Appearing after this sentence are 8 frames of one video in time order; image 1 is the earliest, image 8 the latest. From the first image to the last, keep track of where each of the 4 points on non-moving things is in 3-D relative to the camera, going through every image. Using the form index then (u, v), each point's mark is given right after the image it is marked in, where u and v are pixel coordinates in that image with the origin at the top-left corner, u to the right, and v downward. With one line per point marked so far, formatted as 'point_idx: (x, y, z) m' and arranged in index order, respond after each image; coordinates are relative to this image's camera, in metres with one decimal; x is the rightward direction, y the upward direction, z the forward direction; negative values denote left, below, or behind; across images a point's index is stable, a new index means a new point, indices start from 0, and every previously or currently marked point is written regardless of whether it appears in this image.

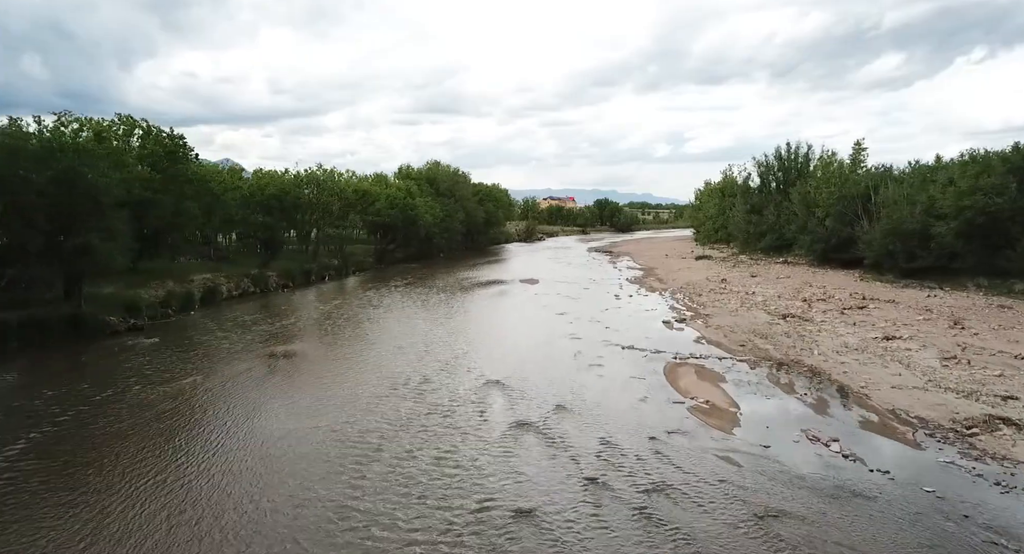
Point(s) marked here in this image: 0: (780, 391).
0: (+7.2, -3.1, +16.4) m
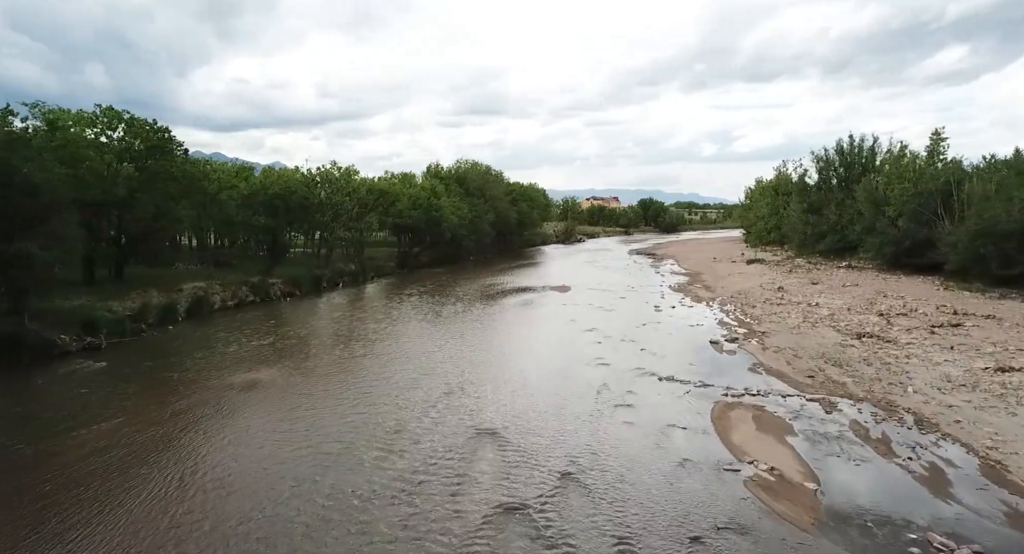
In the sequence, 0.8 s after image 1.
0: (+7.2, -3.5, +12.1) m
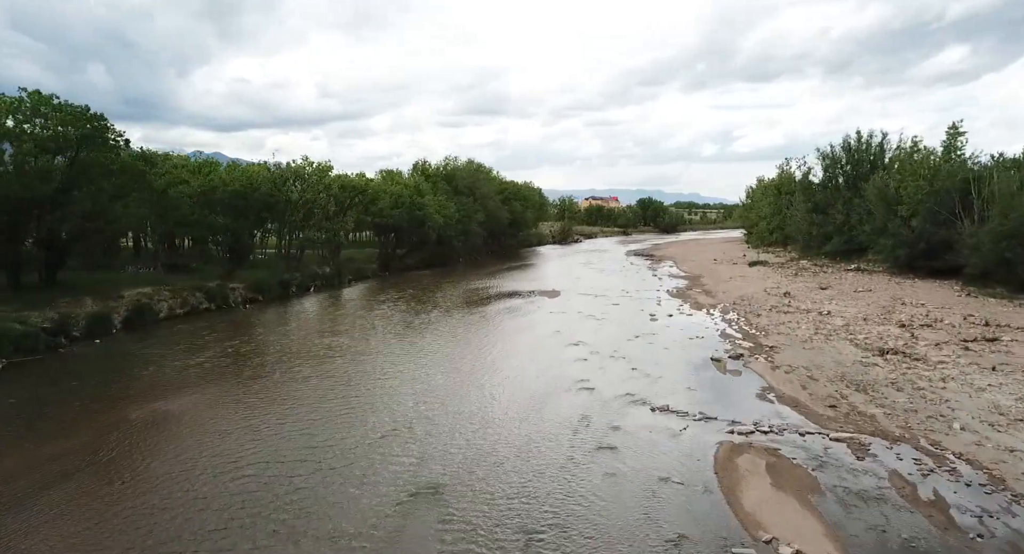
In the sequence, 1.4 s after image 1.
0: (+6.3, -3.7, +9.3) m
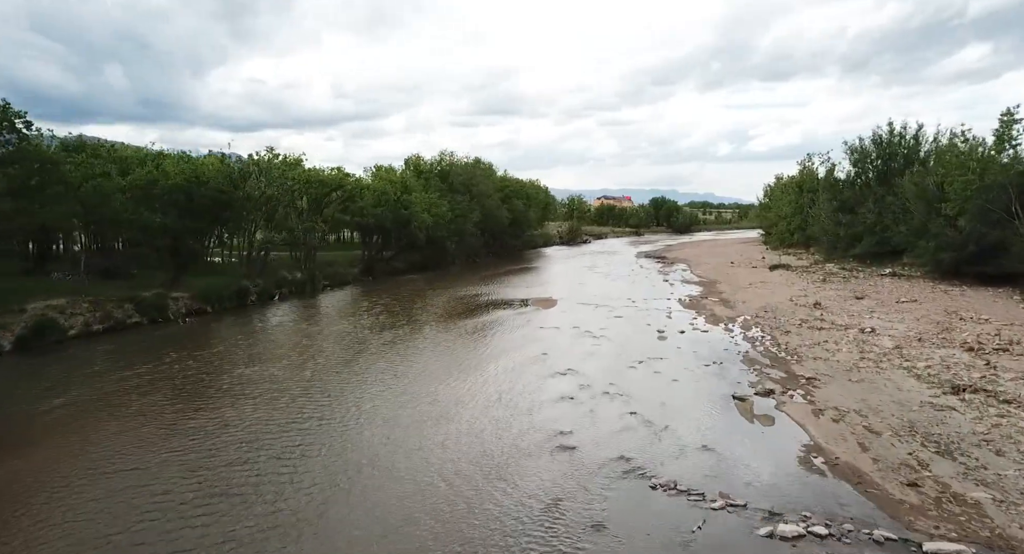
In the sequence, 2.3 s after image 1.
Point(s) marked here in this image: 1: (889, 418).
0: (+5.2, -4.1, +4.9) m
1: (+8.5, -3.2, +13.8) m
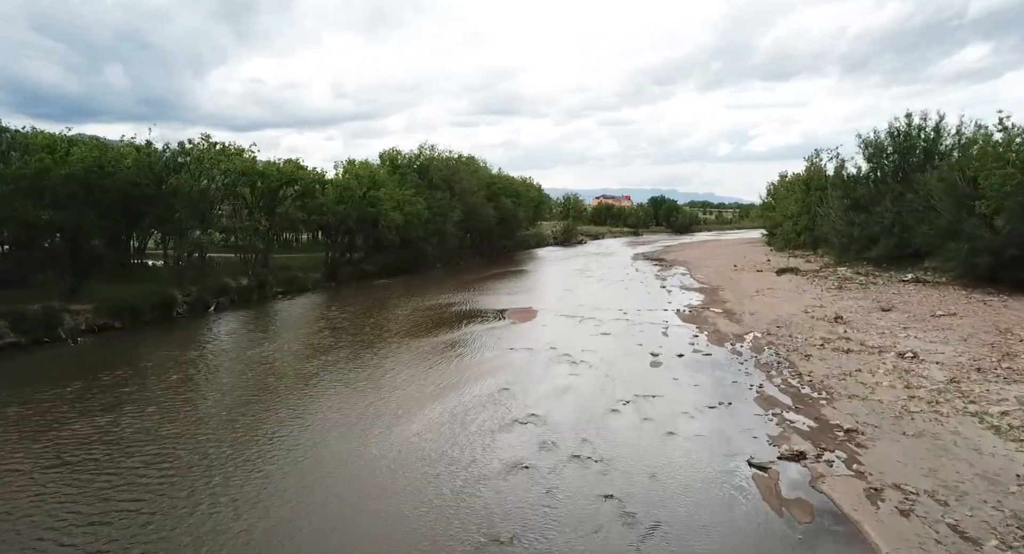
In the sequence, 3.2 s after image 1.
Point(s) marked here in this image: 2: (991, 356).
0: (+3.9, -4.5, +0.6) m
1: (+7.2, -3.6, +9.4) m
2: (+14.4, -2.4, +18.3) m
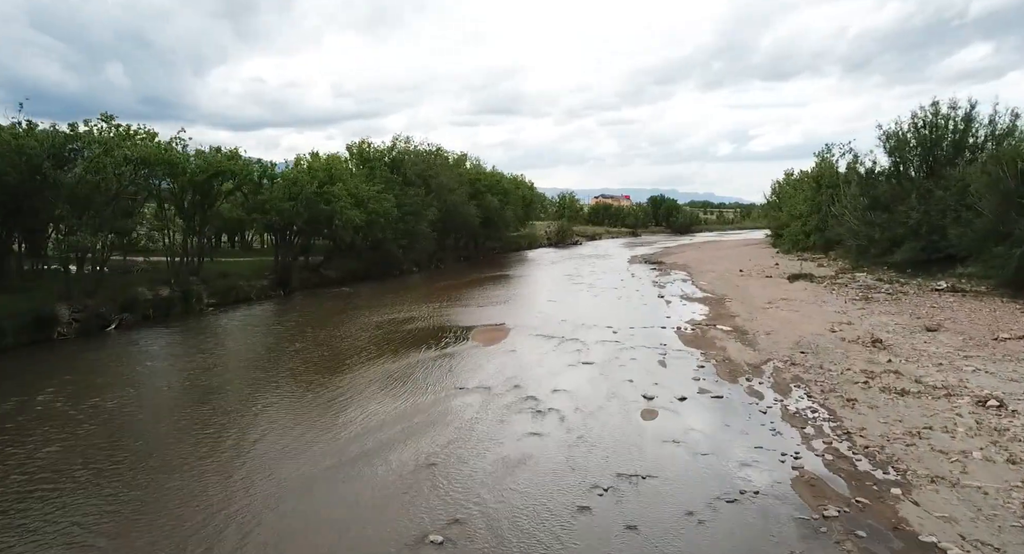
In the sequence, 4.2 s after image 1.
0: (+2.6, -4.9, -4.4) m
1: (+5.9, -4.0, +4.5) m
2: (+13.1, -2.8, +13.4) m
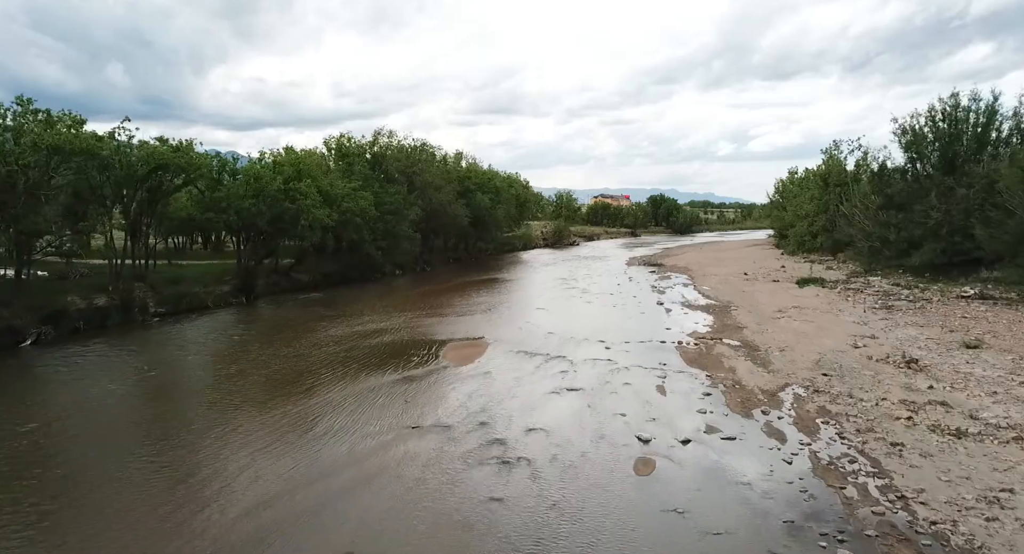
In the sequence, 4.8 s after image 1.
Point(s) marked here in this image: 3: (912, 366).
0: (+1.9, -5.2, -7.4) m
1: (+5.2, -4.3, +1.5) m
2: (+12.3, -3.1, +10.4) m
3: (+11.7, -2.6, +17.9) m
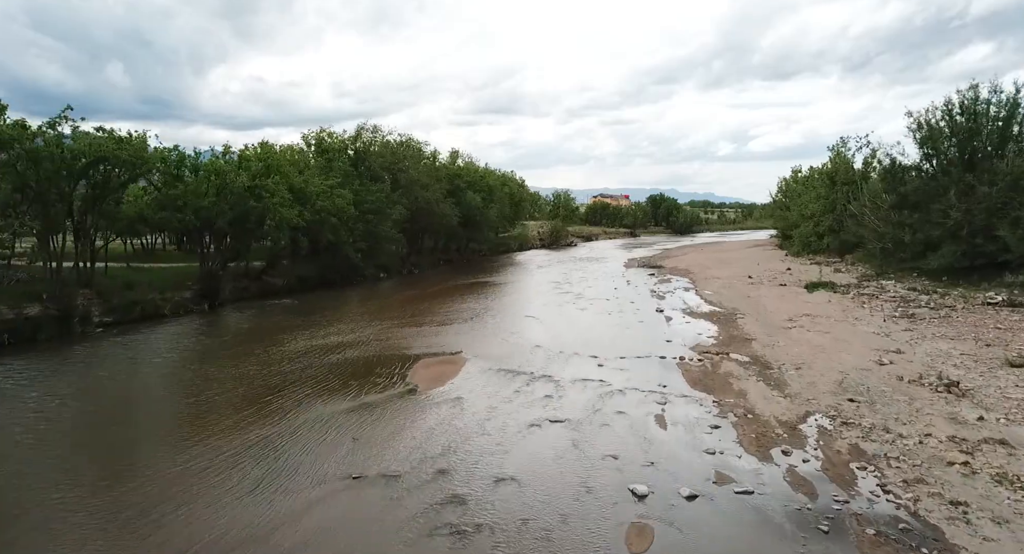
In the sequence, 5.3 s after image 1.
0: (+1.3, -5.4, -9.9) m
1: (+4.5, -4.5, -1.0) m
2: (+11.7, -3.4, +7.9) m
3: (+11.1, -2.9, +15.4) m
